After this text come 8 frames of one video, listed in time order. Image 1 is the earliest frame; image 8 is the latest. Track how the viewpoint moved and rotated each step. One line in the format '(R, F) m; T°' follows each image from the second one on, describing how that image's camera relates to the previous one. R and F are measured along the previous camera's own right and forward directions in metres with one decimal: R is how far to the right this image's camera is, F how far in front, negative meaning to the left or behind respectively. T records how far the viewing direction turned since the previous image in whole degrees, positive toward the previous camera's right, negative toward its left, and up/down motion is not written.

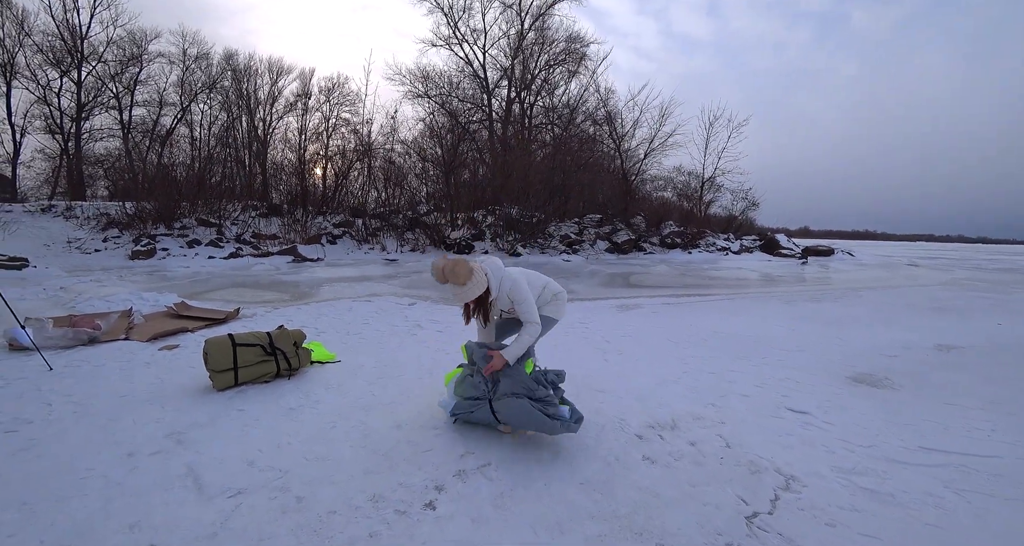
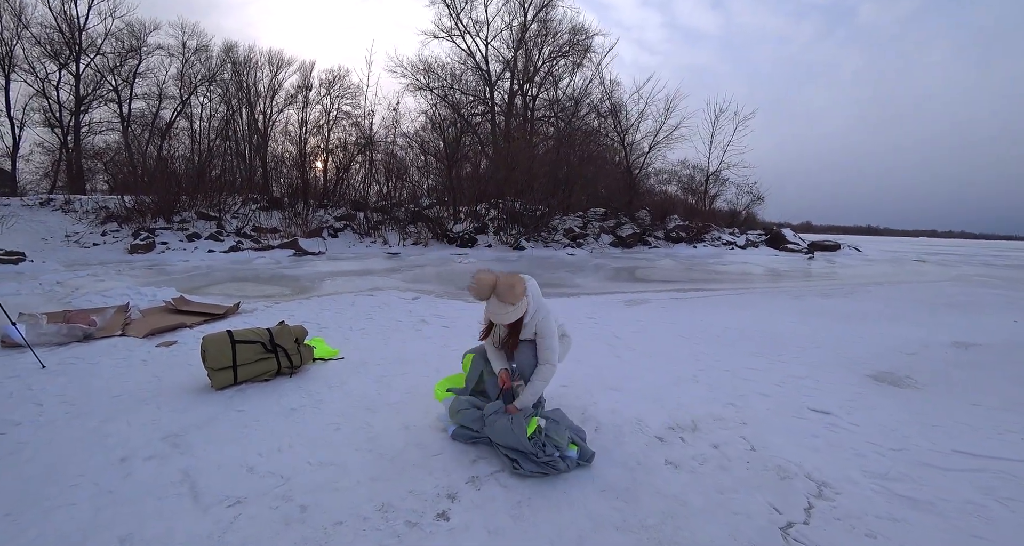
(-0.1, +0.2) m; 0°
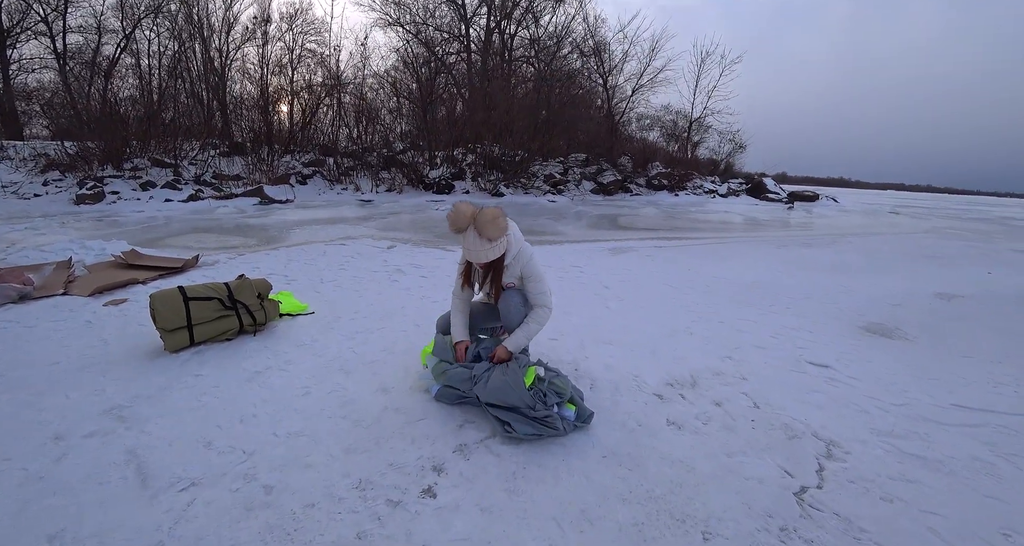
(-0.1, +0.3) m; +3°
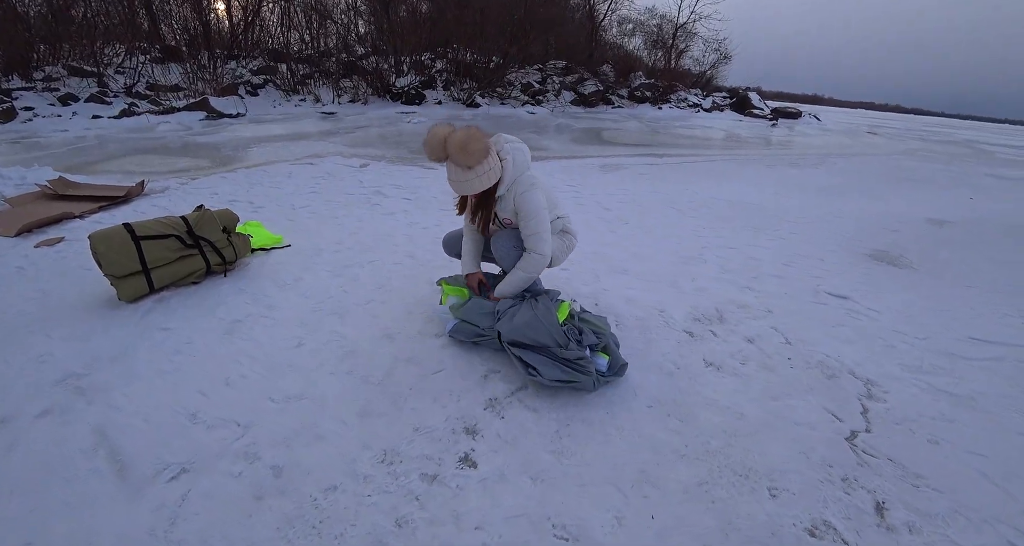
(-0.3, +0.4) m; +4°
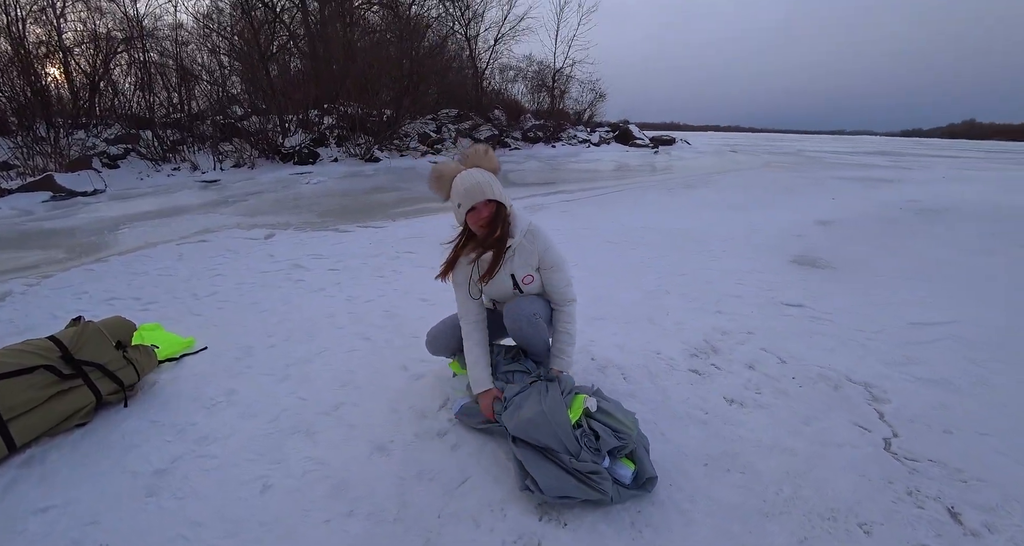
(-0.4, +0.3) m; +12°
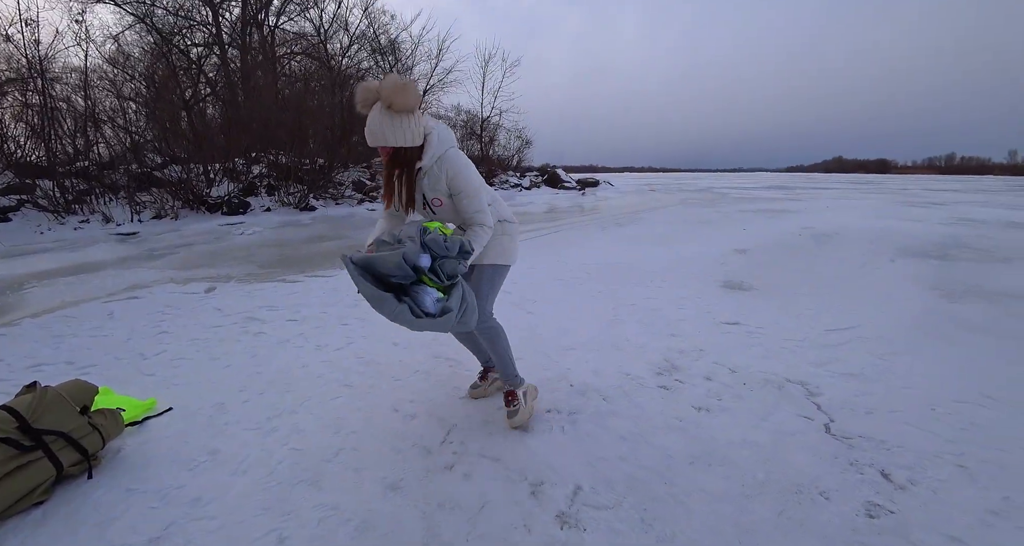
(-0.3, -0.2) m; +9°
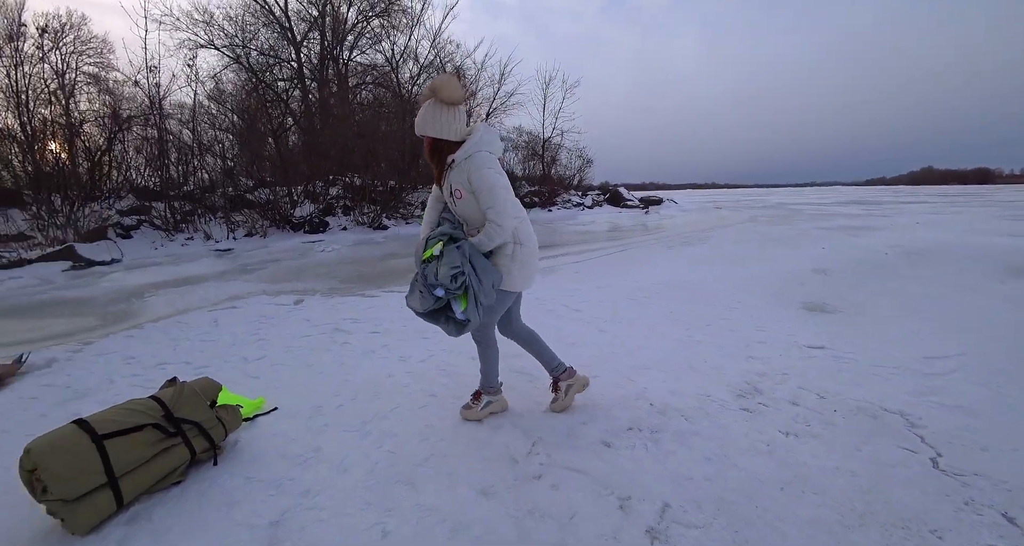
(-0.1, -0.1) m; -7°
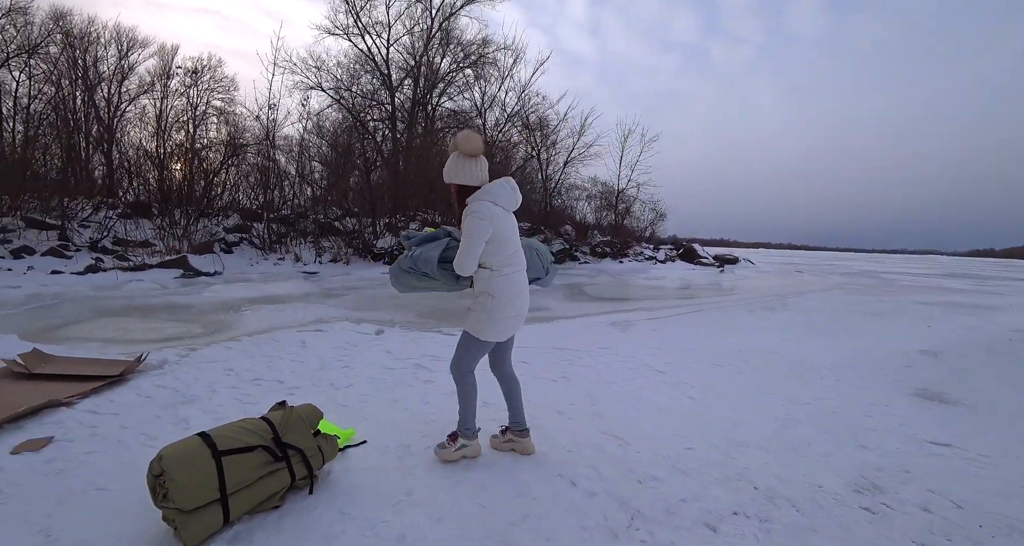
(-0.3, 0.0) m; -7°
